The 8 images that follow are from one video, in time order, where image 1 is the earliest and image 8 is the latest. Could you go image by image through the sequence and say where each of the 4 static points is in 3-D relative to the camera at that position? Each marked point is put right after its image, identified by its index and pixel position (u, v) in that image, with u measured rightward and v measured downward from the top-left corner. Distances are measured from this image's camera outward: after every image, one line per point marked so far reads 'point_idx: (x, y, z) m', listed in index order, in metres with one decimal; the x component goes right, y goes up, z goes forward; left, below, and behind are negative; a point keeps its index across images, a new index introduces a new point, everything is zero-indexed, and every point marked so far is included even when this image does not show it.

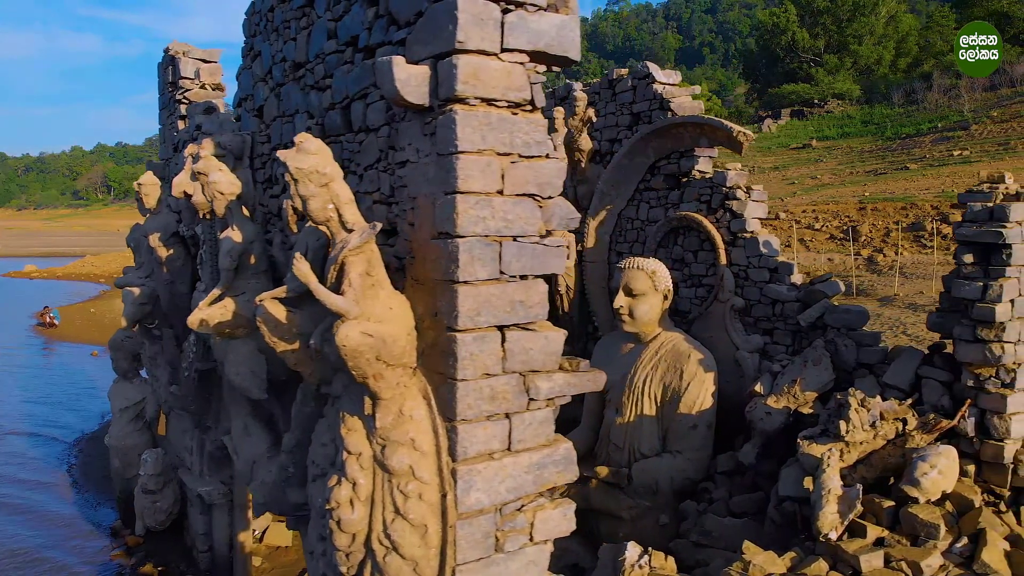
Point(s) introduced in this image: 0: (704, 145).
0: (+2.3, +1.7, +5.8) m
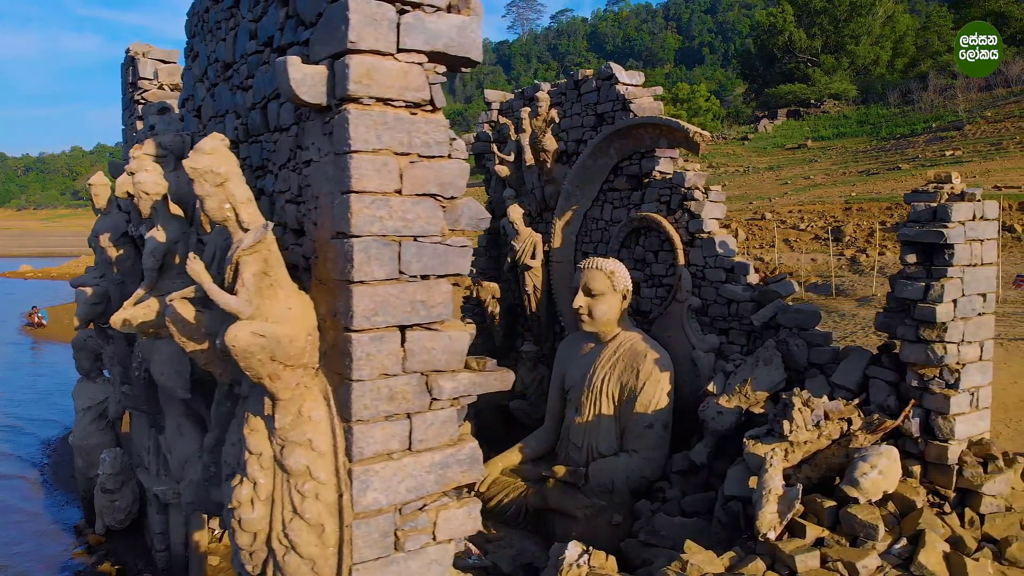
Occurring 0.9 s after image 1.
0: (+1.8, +1.7, +5.8) m
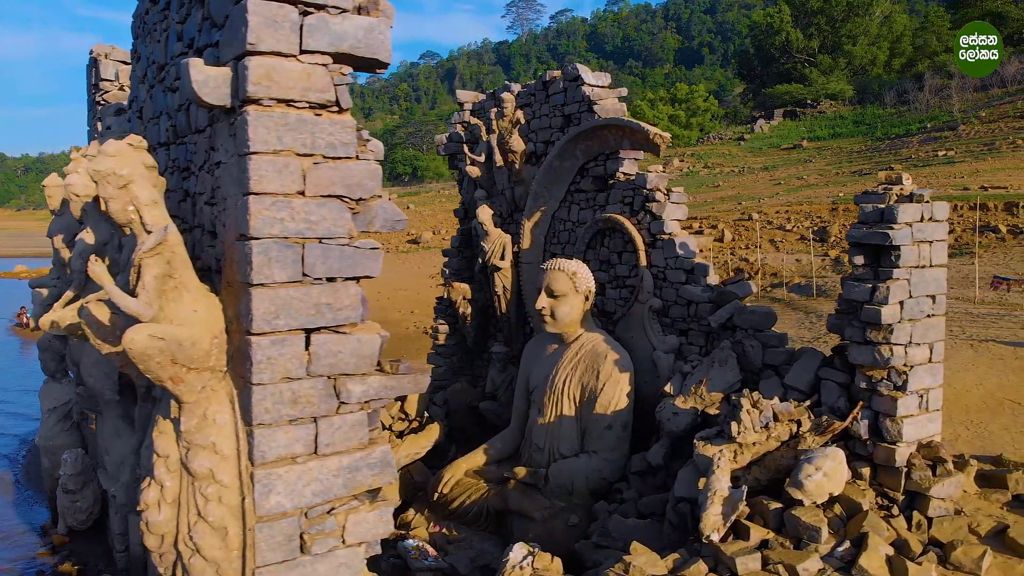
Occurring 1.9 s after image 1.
0: (+1.4, +1.7, +5.8) m
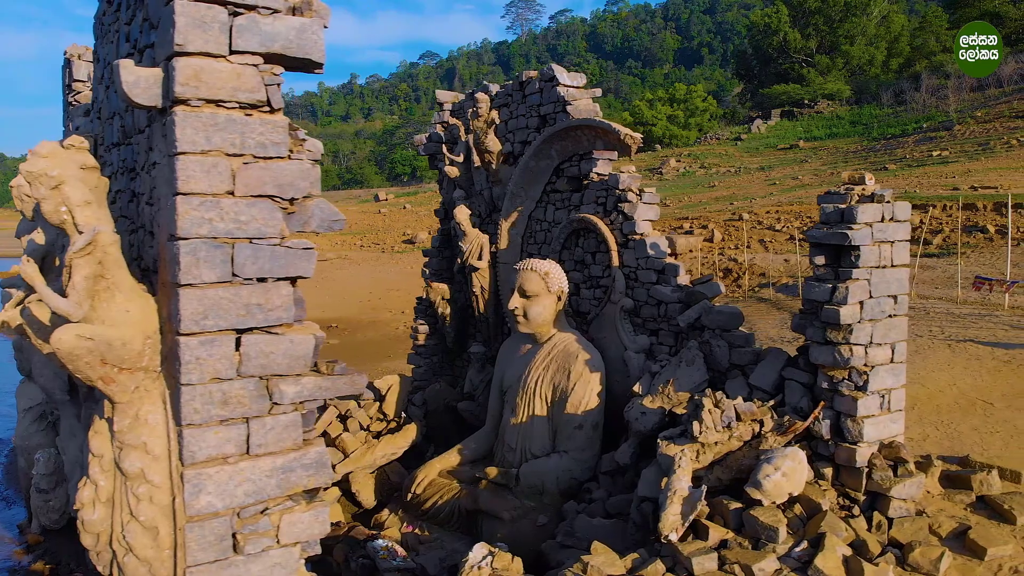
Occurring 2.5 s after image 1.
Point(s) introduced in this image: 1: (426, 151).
0: (+1.1, +1.7, +5.8) m
1: (-1.4, +2.2, +7.7) m
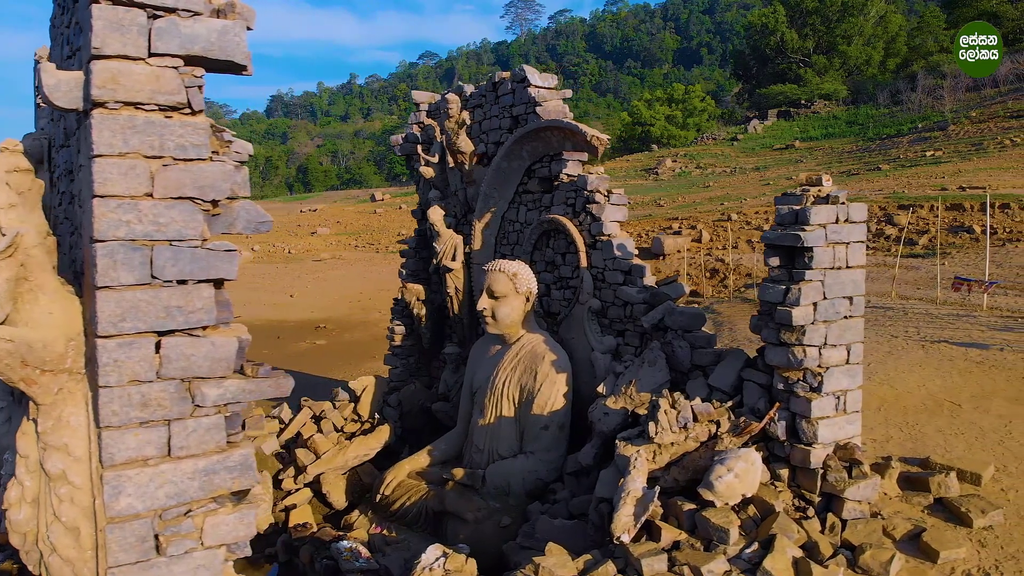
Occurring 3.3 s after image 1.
0: (+0.7, +1.7, +5.8) m
1: (-1.7, +2.2, +7.7) m
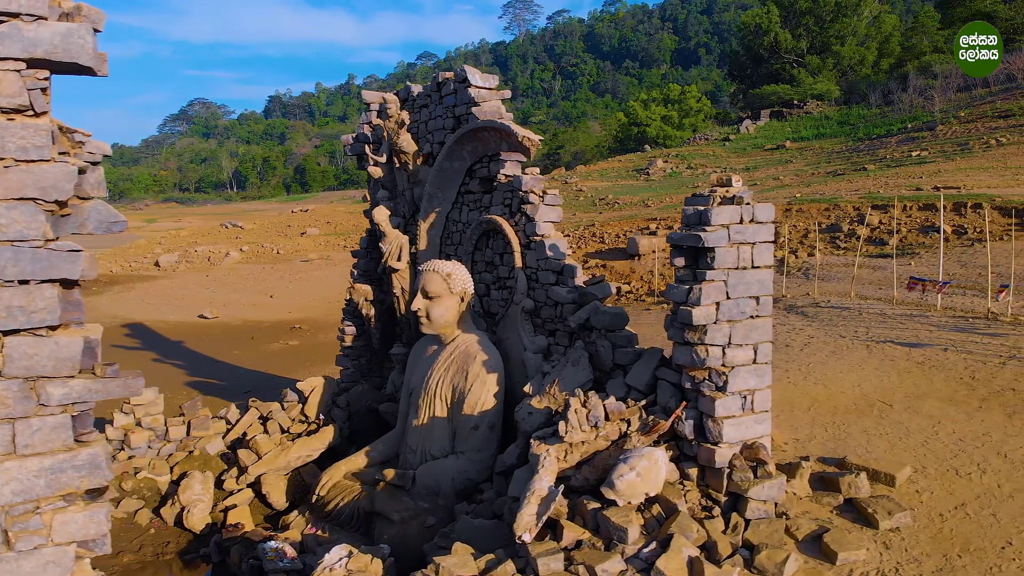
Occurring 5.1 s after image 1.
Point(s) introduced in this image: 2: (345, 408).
0: (-0.1, +1.7, +5.8) m
1: (-2.5, +2.2, +7.8) m
2: (-2.4, -1.7, +7.1) m
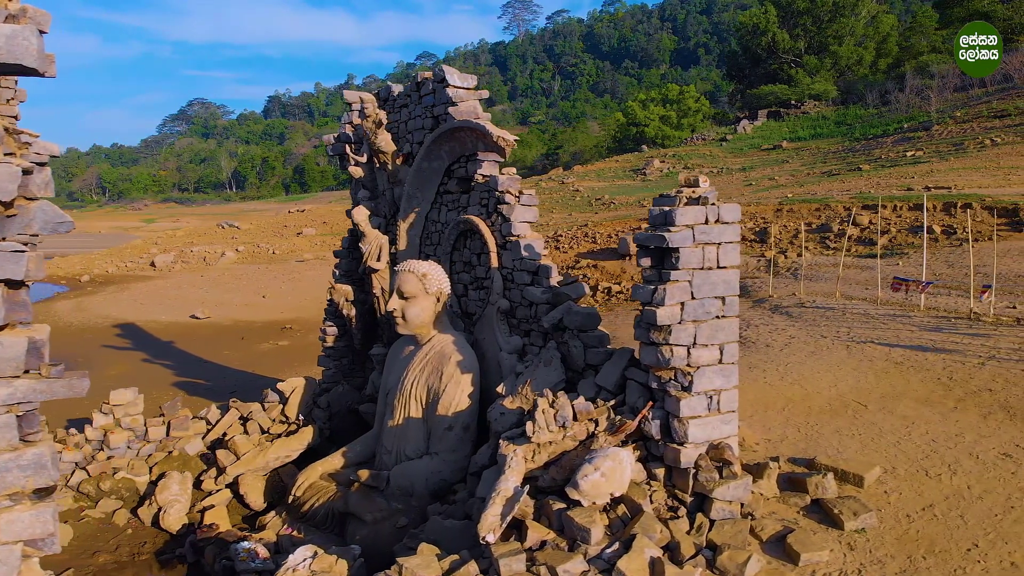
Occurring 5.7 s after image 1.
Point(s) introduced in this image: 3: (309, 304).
0: (-0.3, +1.7, +5.8) m
1: (-2.8, +2.2, +7.8) m
2: (-2.7, -1.7, +7.1) m
3: (-7.3, -0.6, +17.4) m
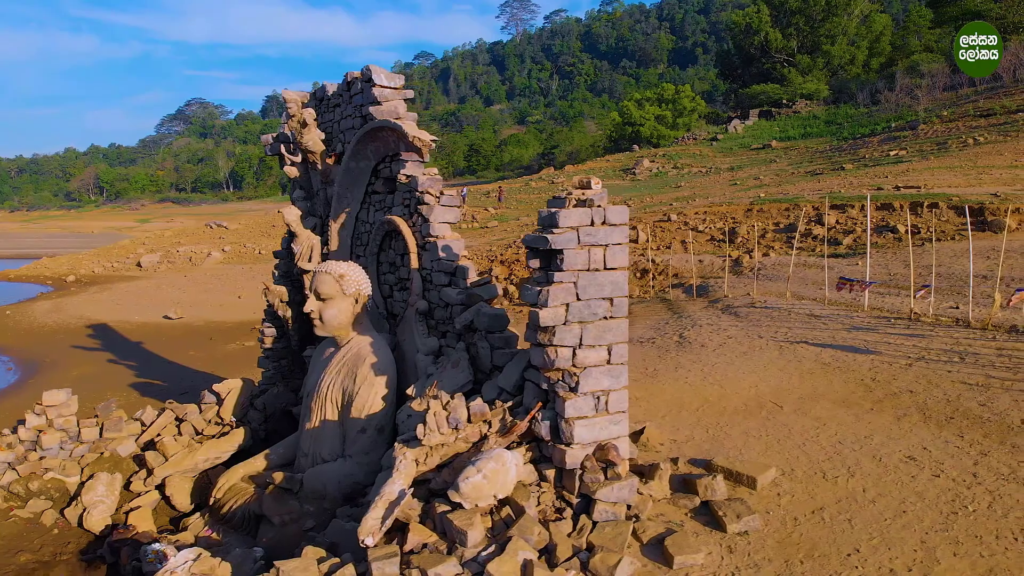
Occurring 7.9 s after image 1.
0: (-1.3, +1.6, +5.8) m
1: (-3.7, +2.1, +7.8) m
2: (-3.6, -1.8, +7.1) m
3: (-8.2, -0.6, +17.4) m
